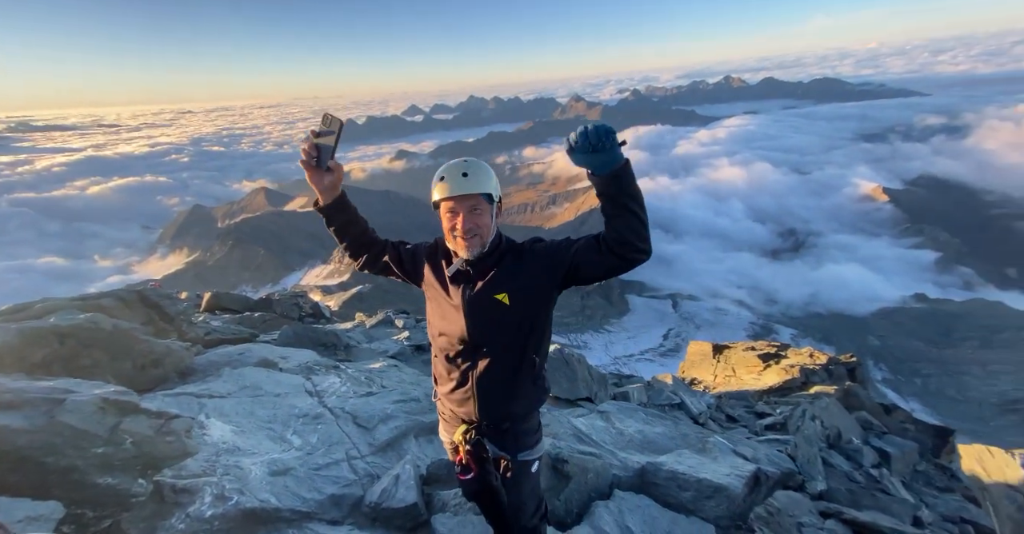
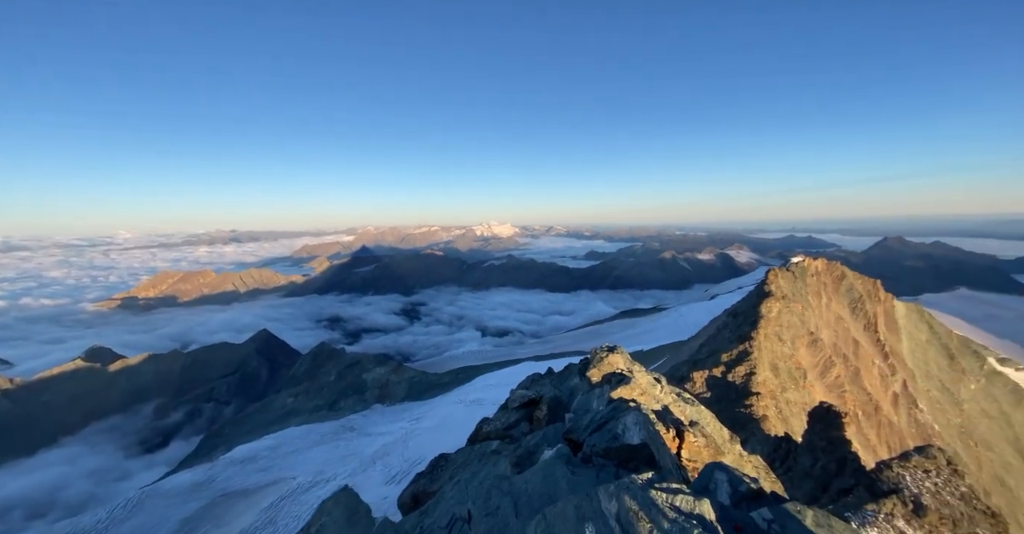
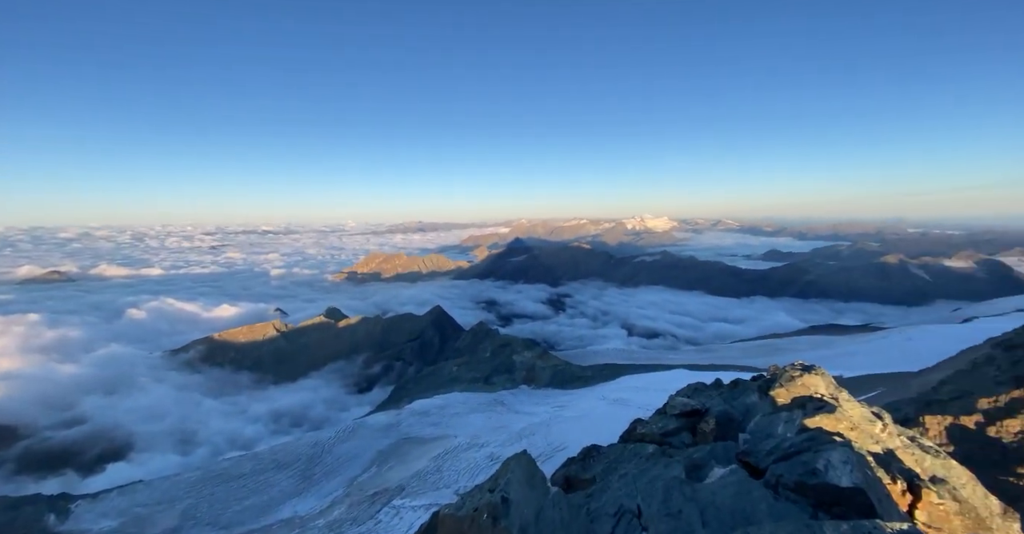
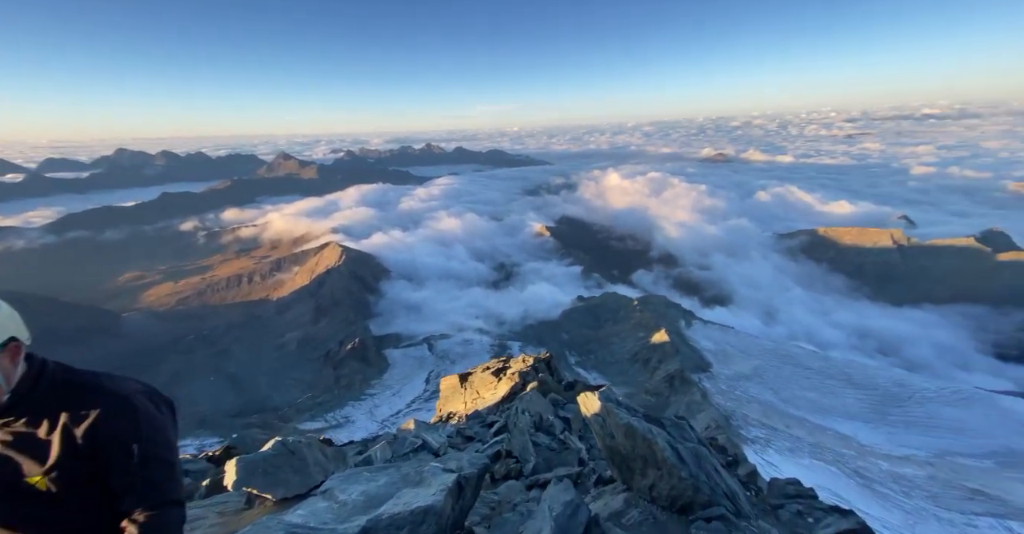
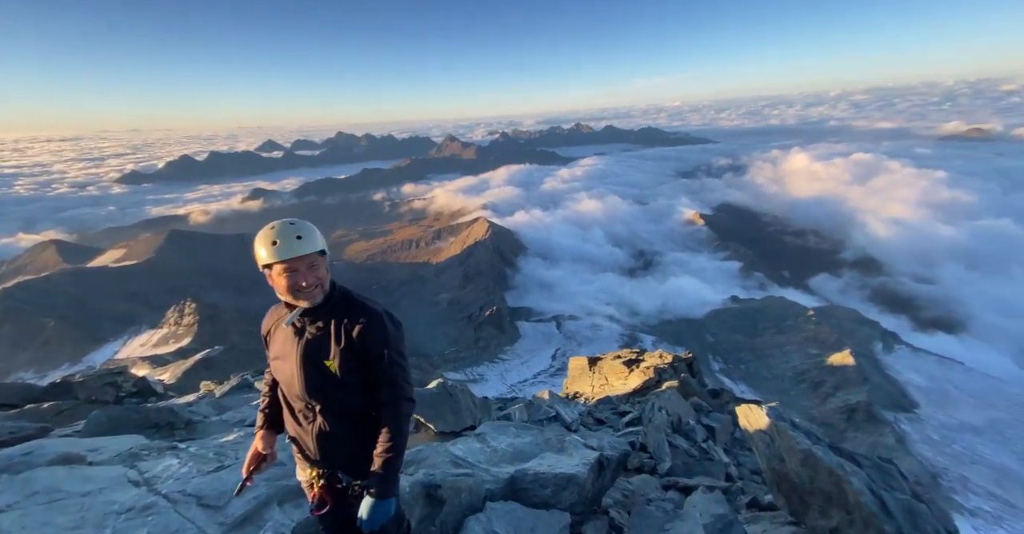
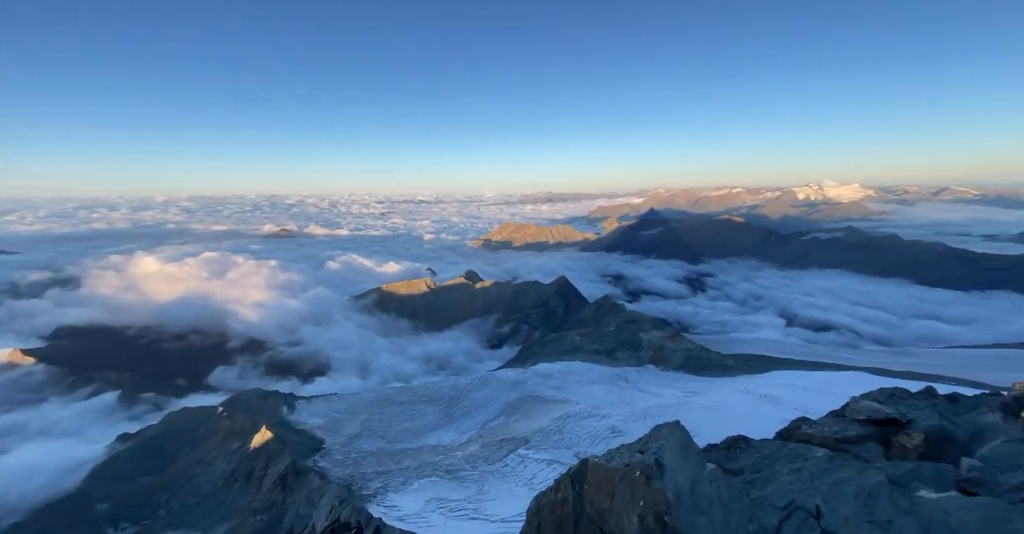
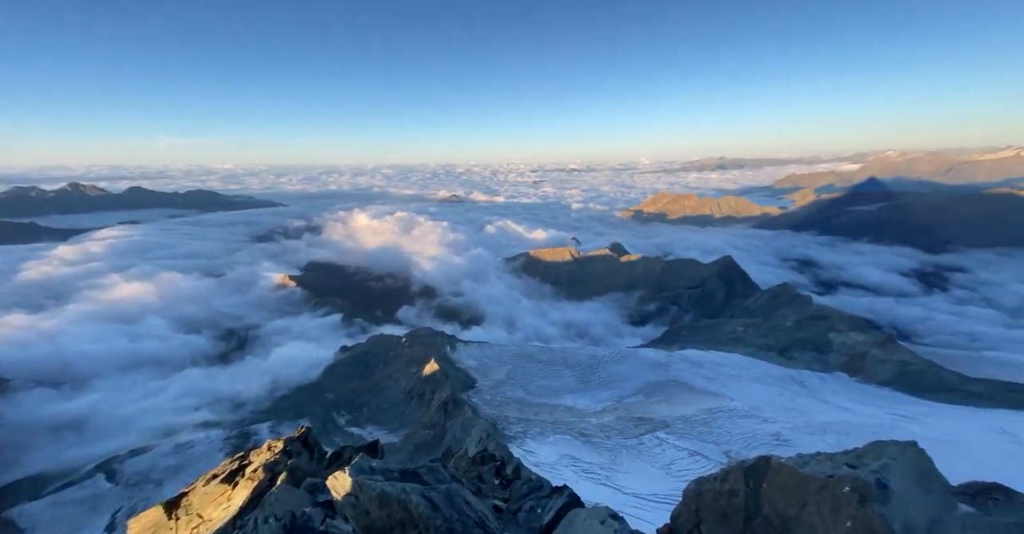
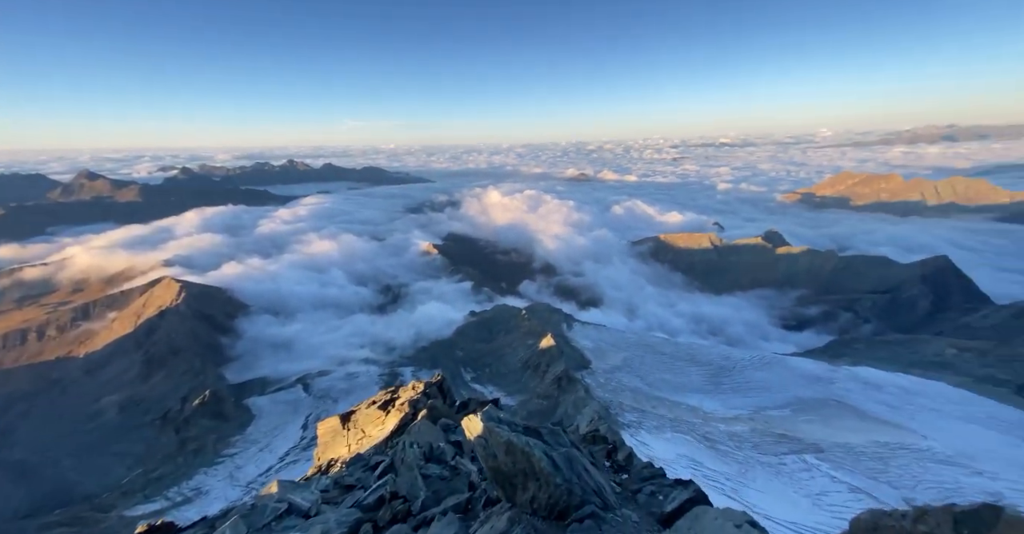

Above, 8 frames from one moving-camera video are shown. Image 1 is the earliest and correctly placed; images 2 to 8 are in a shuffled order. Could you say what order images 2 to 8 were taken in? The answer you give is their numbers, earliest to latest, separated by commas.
5, 4, 8, 7, 6, 3, 2
